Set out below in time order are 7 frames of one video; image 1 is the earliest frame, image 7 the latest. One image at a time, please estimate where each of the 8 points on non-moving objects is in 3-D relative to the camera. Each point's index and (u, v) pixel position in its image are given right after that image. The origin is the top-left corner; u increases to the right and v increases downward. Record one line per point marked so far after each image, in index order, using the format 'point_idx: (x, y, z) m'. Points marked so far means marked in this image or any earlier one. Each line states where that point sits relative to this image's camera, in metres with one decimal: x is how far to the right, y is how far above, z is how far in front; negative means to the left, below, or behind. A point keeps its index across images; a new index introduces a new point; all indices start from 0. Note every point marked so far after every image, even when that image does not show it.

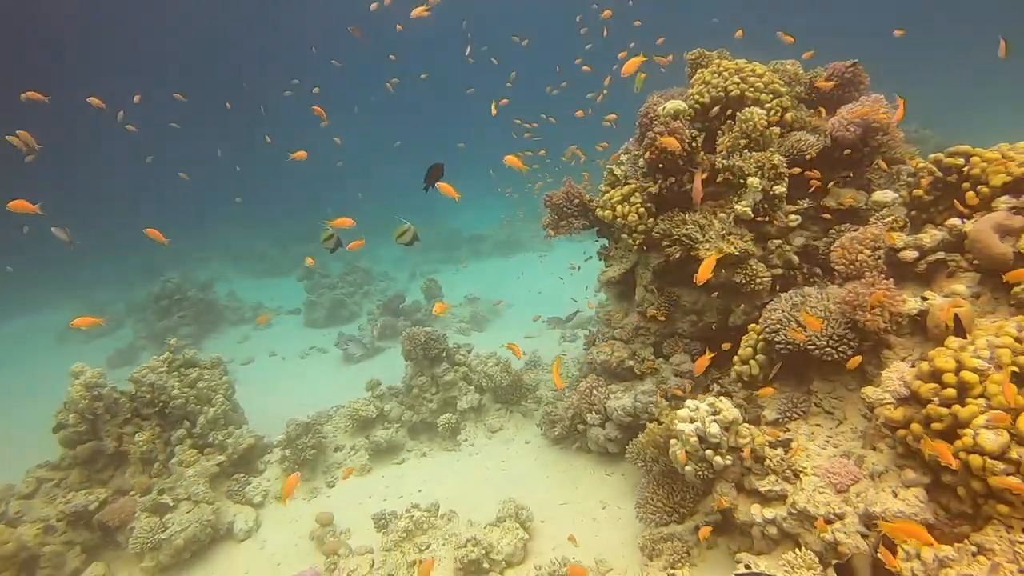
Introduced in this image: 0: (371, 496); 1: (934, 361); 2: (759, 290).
0: (-1.7, -2.5, +8.2) m
1: (+2.6, -0.4, +4.3) m
2: (+2.4, 0.0, +6.6) m
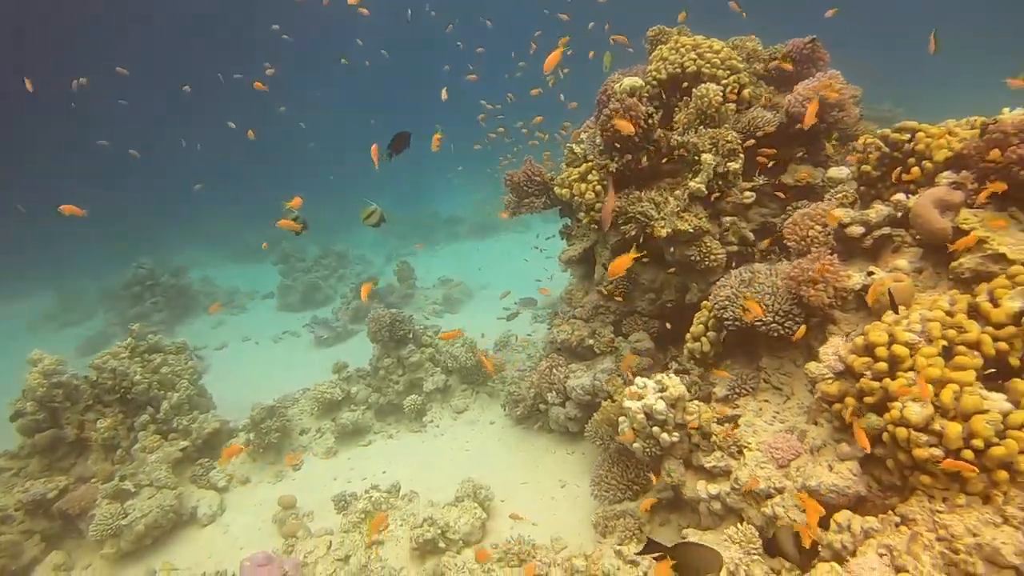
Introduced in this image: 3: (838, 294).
0: (-2.1, -2.3, +8.2) m
1: (+2.2, -0.3, +4.3) m
2: (+1.9, +0.2, +6.6) m
3: (+2.4, 0.0, +5.1) m
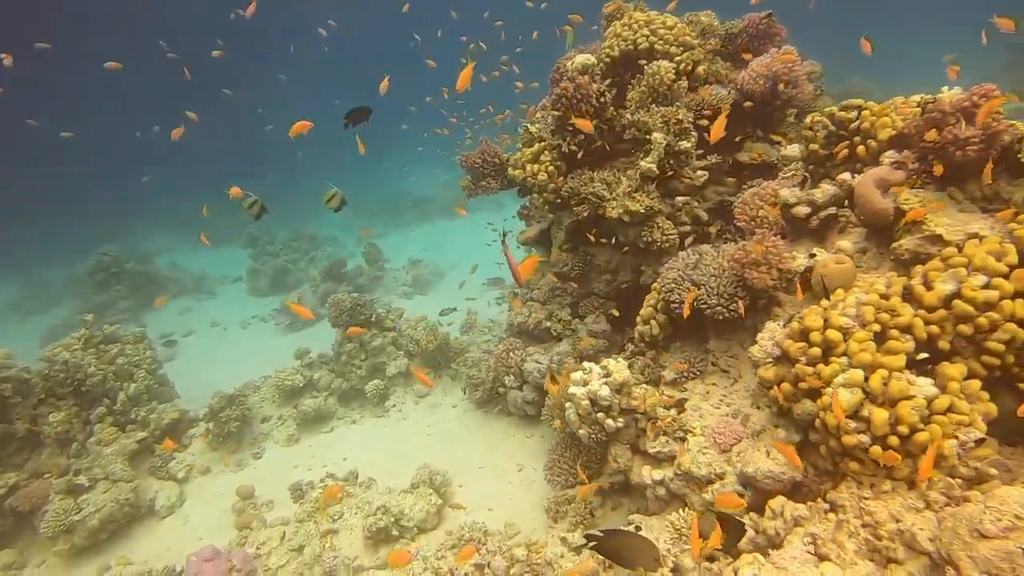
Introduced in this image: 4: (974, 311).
0: (-2.5, -2.1, +8.1) m
1: (+1.8, -0.2, +4.3) m
2: (+1.5, +0.4, +6.5) m
3: (+2.0, +0.1, +5.1) m
4: (+2.6, -0.1, +3.9) m
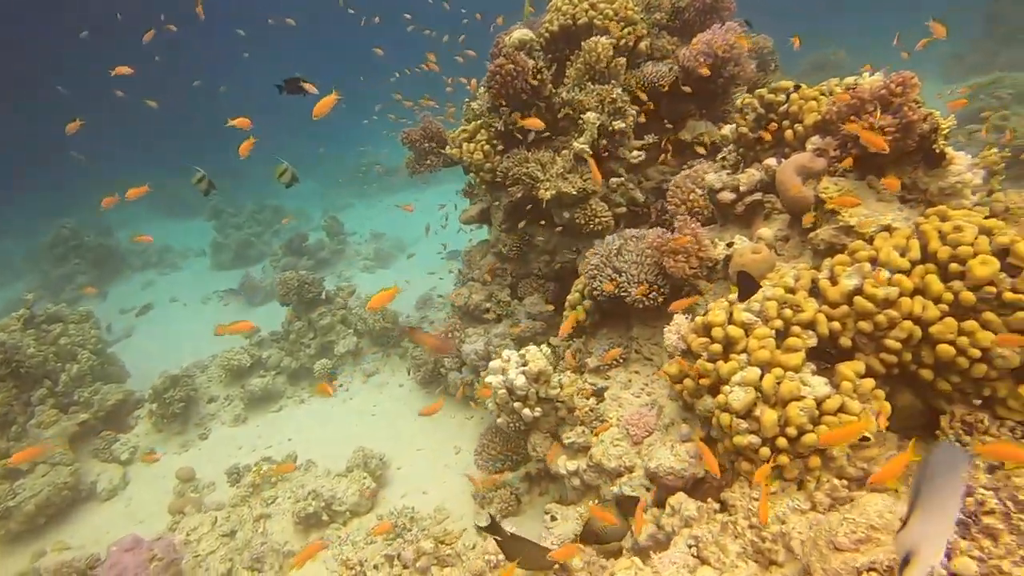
0: (-3.2, -1.9, +8.1) m
1: (+1.2, -0.2, +4.2) m
2: (+0.8, +0.5, +6.4) m
3: (+1.4, +0.2, +5.0) m
4: (+2.0, -0.1, +3.8) m
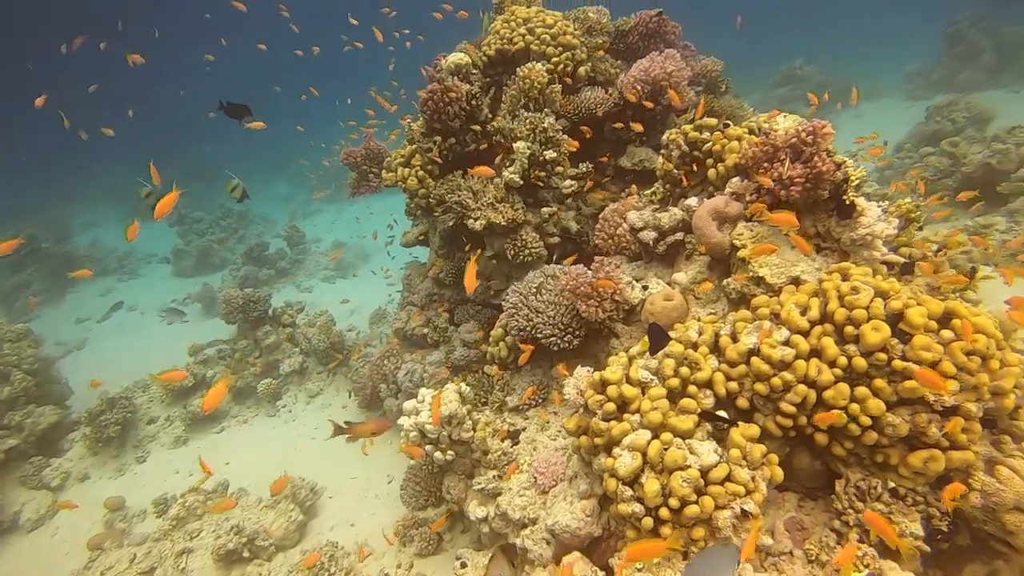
0: (-3.9, -2.1, +8.0) m
1: (+0.5, -0.5, +4.1) m
2: (+0.2, +0.2, +6.3) m
3: (+0.7, -0.1, +4.9) m
4: (+1.4, -0.4, +3.7) m
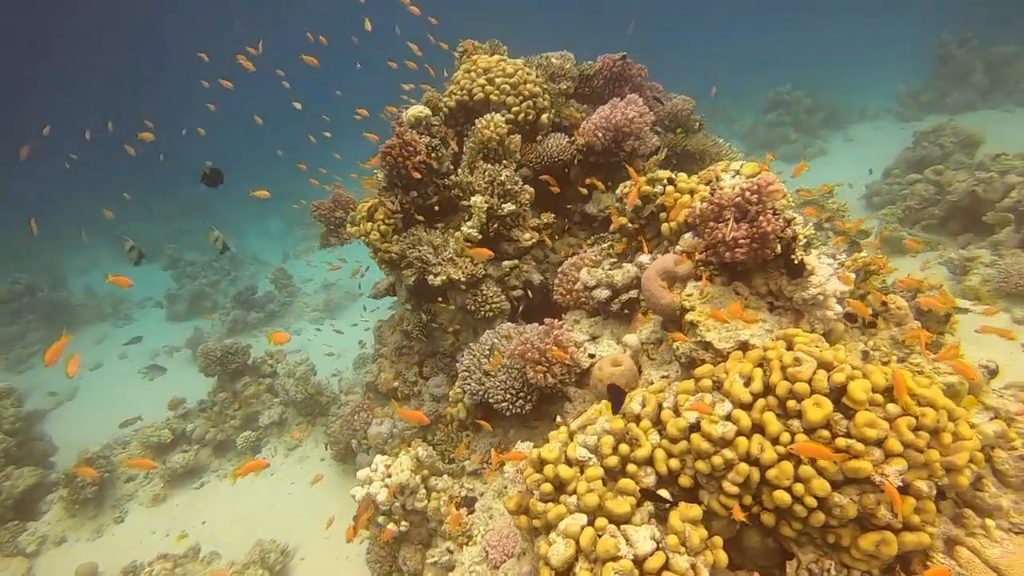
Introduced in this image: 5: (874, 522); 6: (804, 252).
0: (-4.1, -2.8, +7.9) m
1: (+0.2, -0.9, +3.9) m
2: (-0.2, -0.2, +6.2) m
3: (+0.4, -0.6, +4.7) m
4: (+1.0, -0.8, +3.6) m
5: (+1.8, -1.1, +3.3) m
6: (+1.8, +0.2, +4.2) m
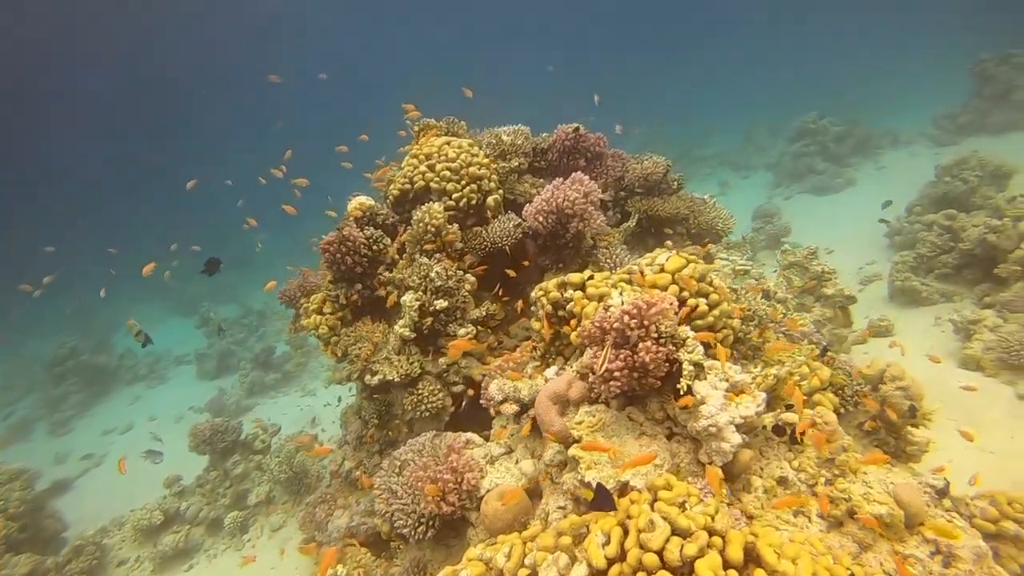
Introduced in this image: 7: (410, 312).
0: (-4.4, -3.8, +8.0) m
1: (-0.6, -1.7, +3.7) m
2: (-0.7, -1.1, +6.0) m
3: (-0.3, -1.4, +4.5) m
4: (+0.2, -1.6, +3.3) m
5: (+0.9, -1.8, +2.9) m
6: (+1.0, -0.5, +3.8) m
7: (-0.9, -0.2, +5.9) m
